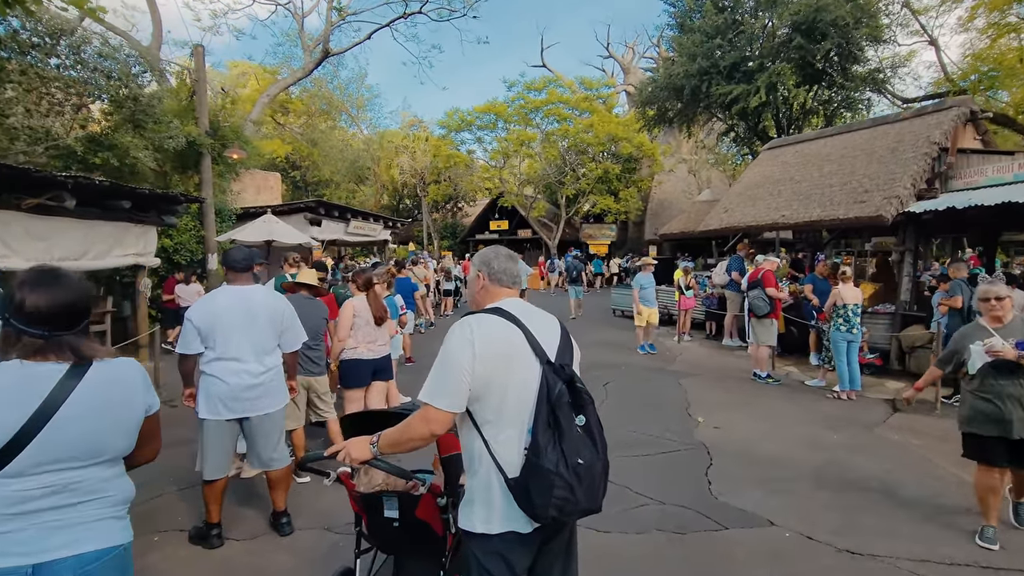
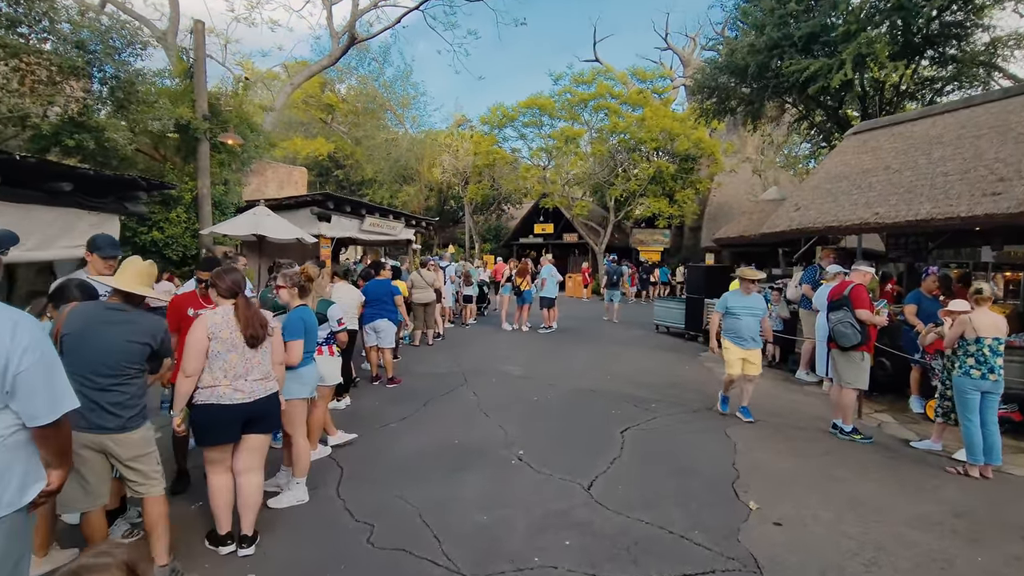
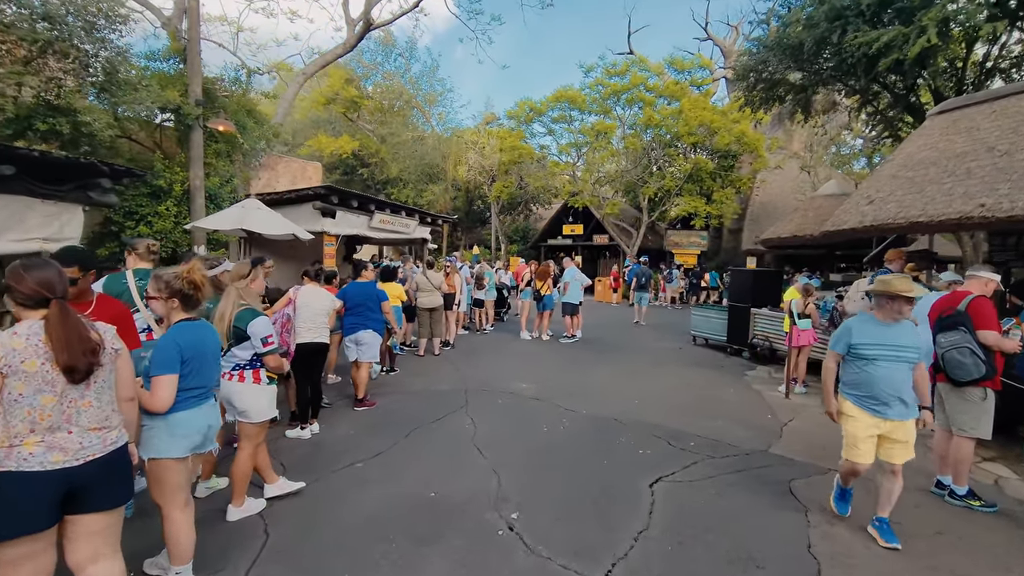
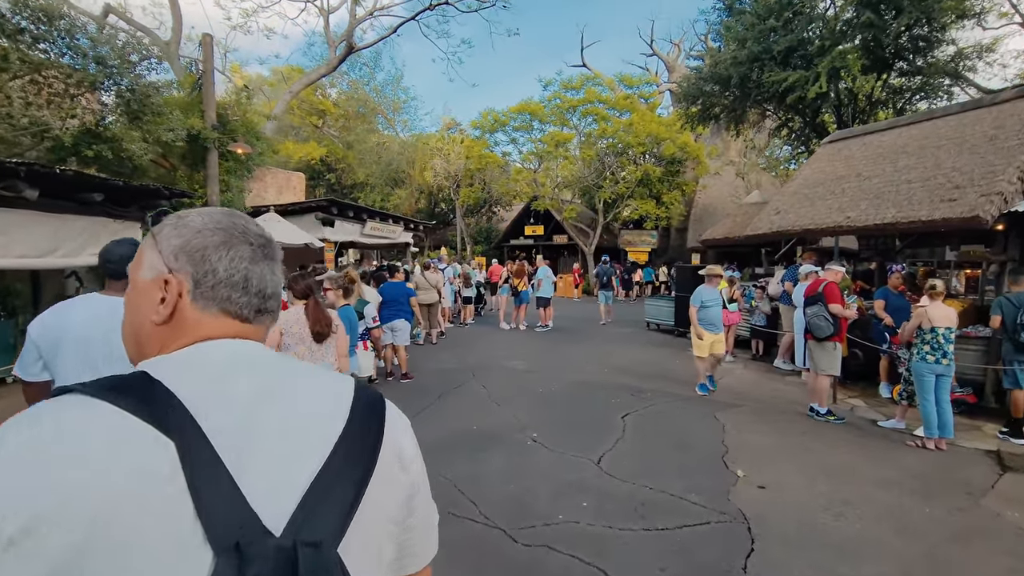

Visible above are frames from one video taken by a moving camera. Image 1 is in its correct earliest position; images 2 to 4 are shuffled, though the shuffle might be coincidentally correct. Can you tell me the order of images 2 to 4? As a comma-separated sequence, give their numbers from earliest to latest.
4, 2, 3
